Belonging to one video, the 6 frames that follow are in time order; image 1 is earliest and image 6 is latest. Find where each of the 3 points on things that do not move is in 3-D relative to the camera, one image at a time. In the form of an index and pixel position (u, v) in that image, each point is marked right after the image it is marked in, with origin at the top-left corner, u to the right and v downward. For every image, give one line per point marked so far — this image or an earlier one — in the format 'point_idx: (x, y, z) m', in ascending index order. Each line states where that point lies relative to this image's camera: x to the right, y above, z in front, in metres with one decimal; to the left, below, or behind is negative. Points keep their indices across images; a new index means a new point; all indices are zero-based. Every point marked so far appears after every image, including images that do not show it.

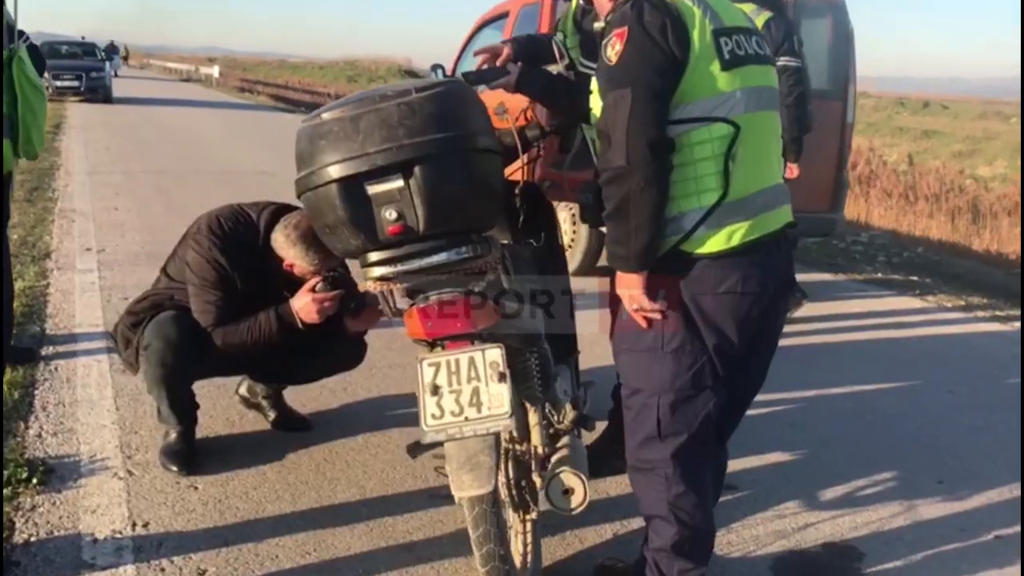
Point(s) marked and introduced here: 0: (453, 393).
0: (-0.2, -0.3, +2.8) m
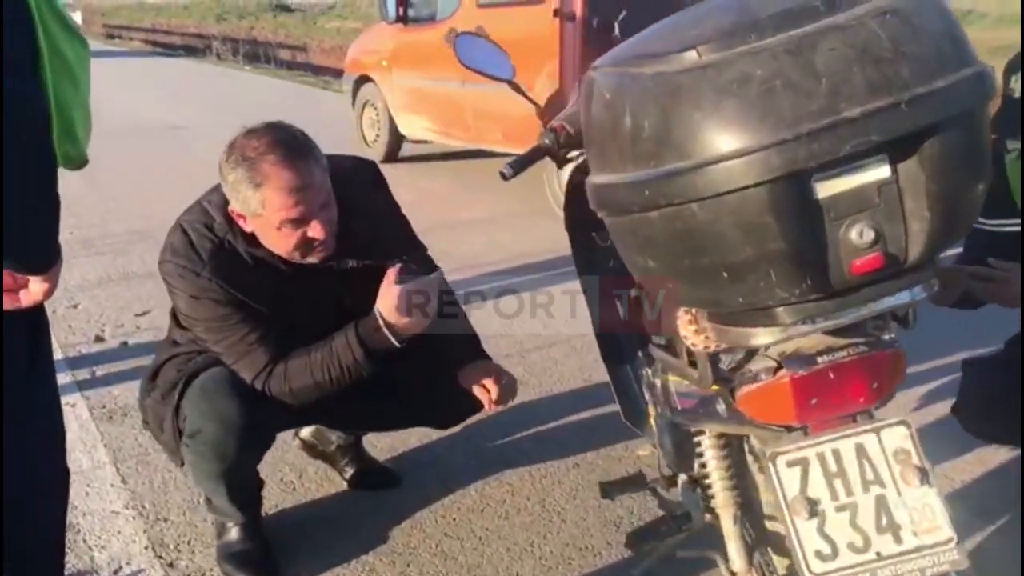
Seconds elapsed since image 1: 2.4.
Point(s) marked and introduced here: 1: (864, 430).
0: (+0.6, -0.4, +1.7) m
1: (+0.6, -0.2, +1.7) m
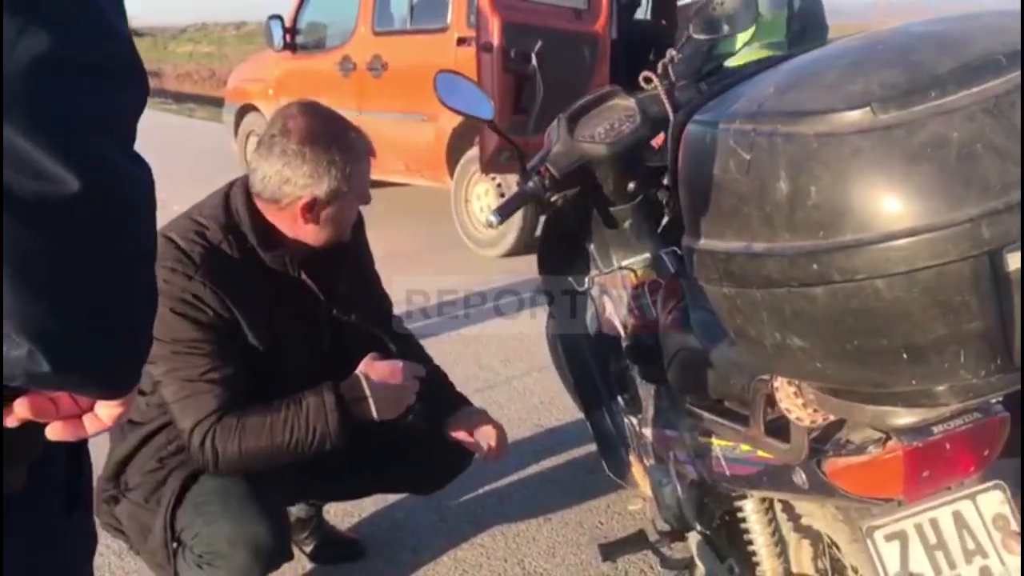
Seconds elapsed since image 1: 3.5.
0: (+0.7, -0.5, +1.6) m
1: (+0.7, -0.3, +1.6) m
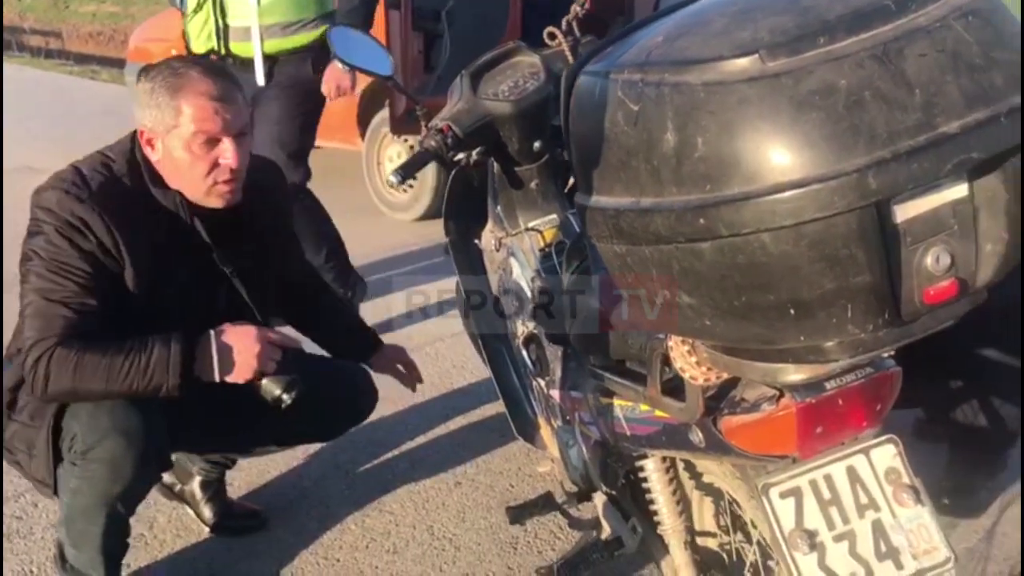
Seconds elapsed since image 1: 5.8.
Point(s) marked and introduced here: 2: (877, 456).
0: (+0.5, -0.4, +1.6) m
1: (+0.6, -0.3, +1.6) m
2: (+0.6, -0.3, +1.6) m
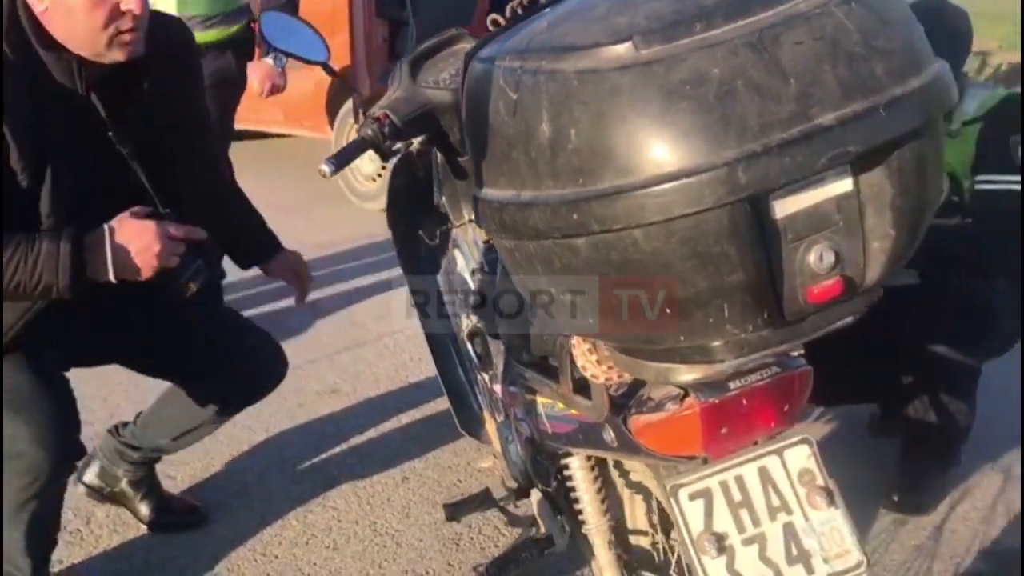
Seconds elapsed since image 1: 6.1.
0: (+0.4, -0.4, +1.5) m
1: (+0.4, -0.3, +1.6) m
2: (+0.5, -0.3, +1.6) m
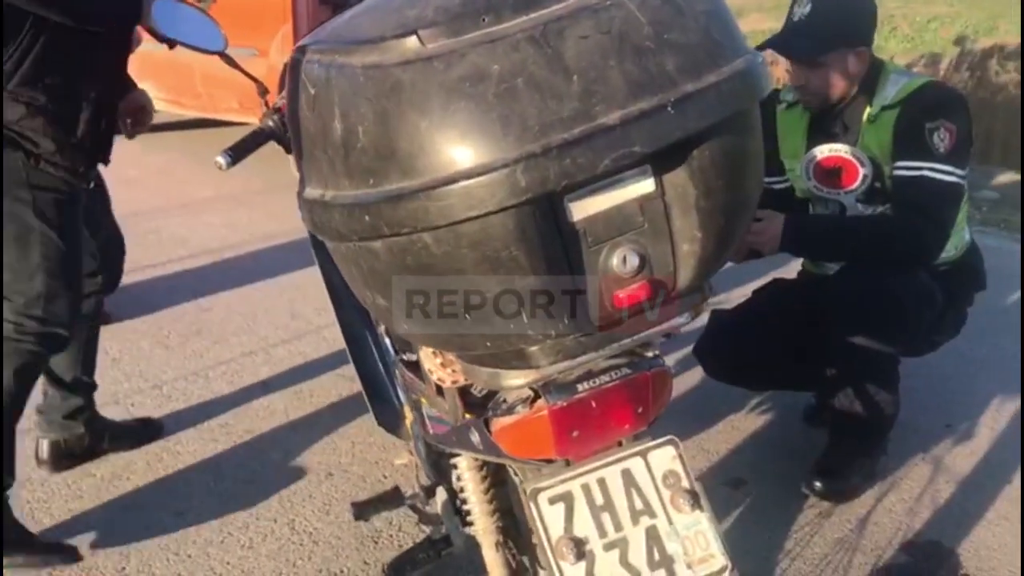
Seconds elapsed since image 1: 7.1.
0: (+0.2, -0.4, +1.5) m
1: (+0.2, -0.3, +1.5) m
2: (+0.2, -0.3, +1.5) m
